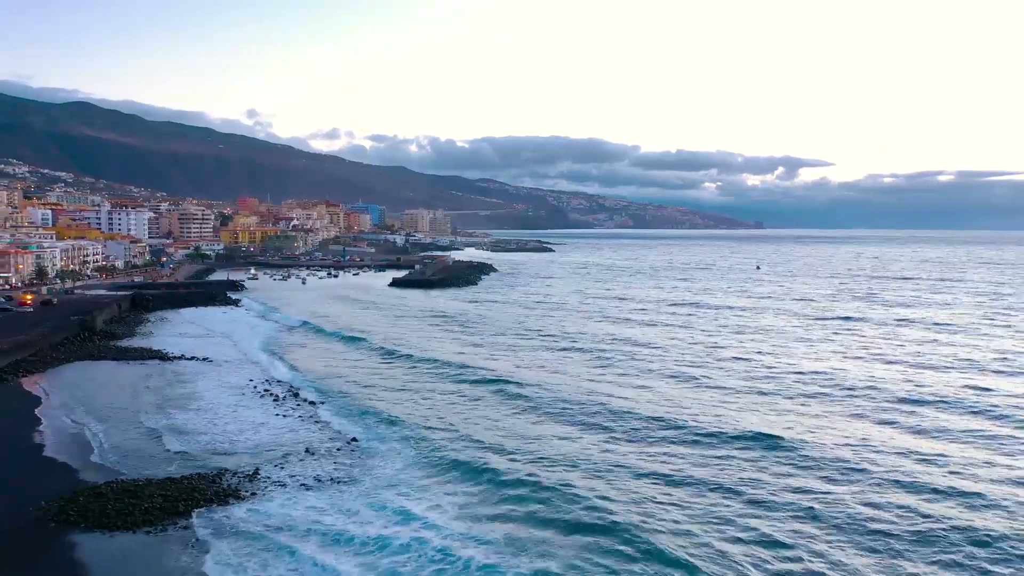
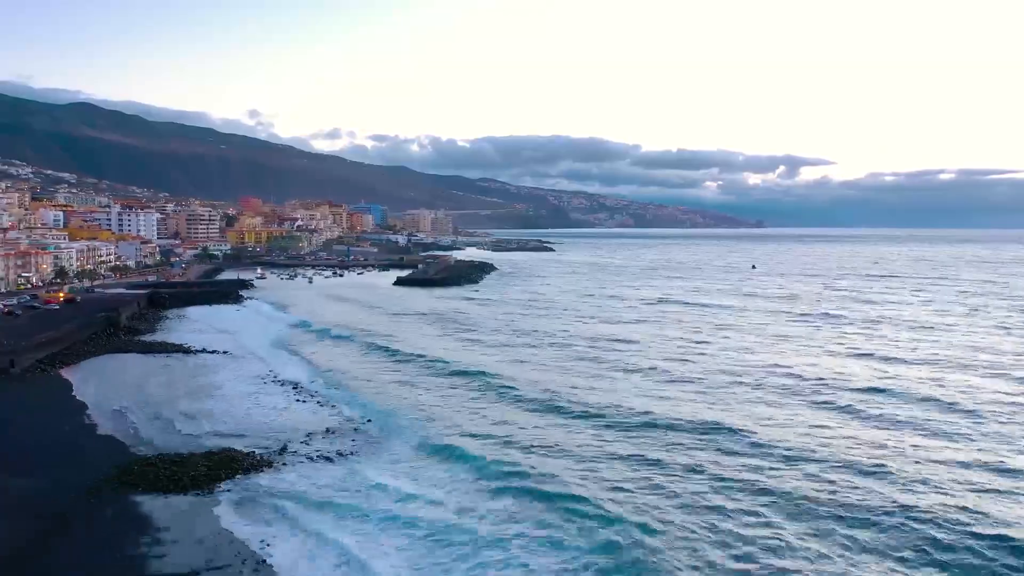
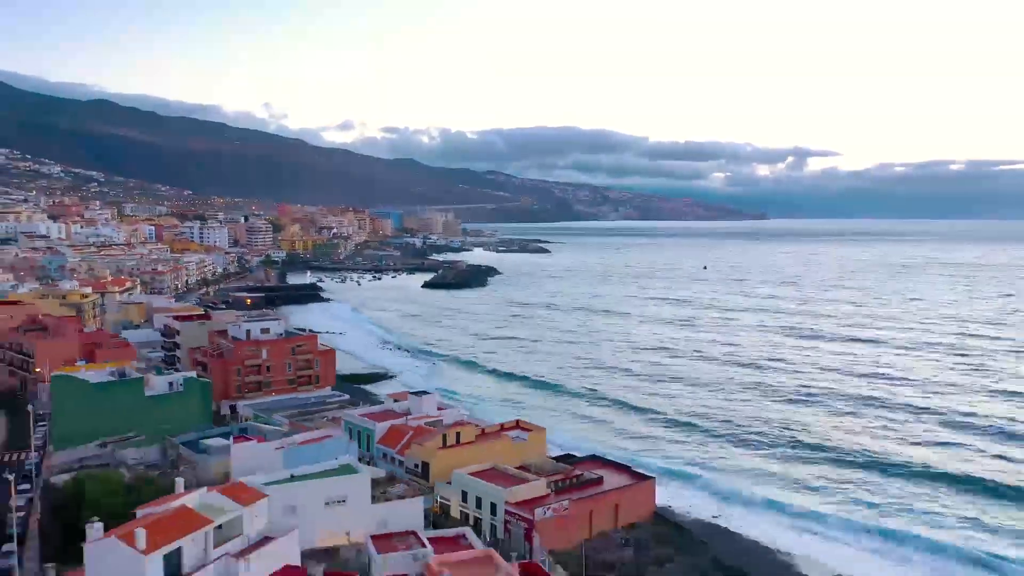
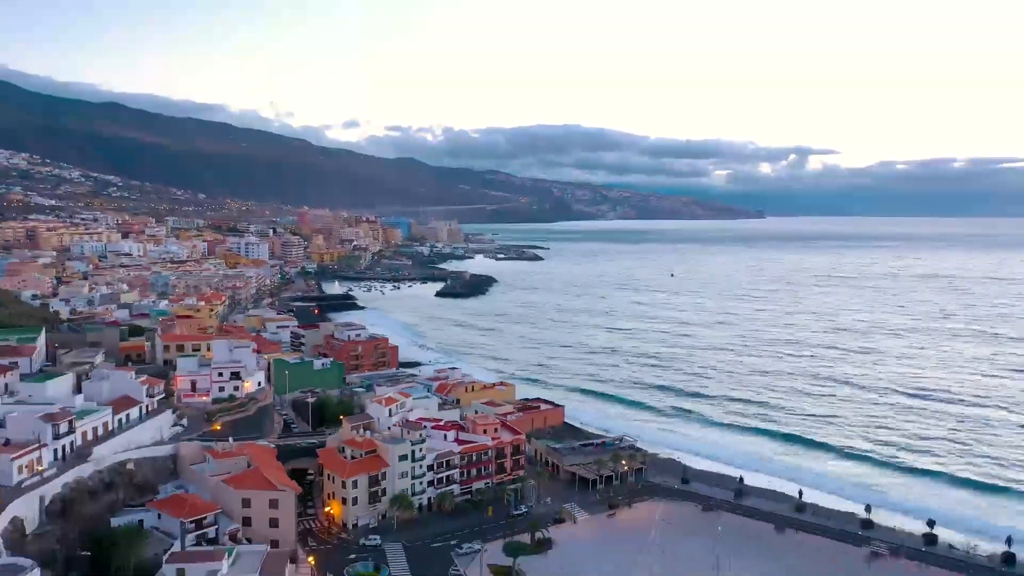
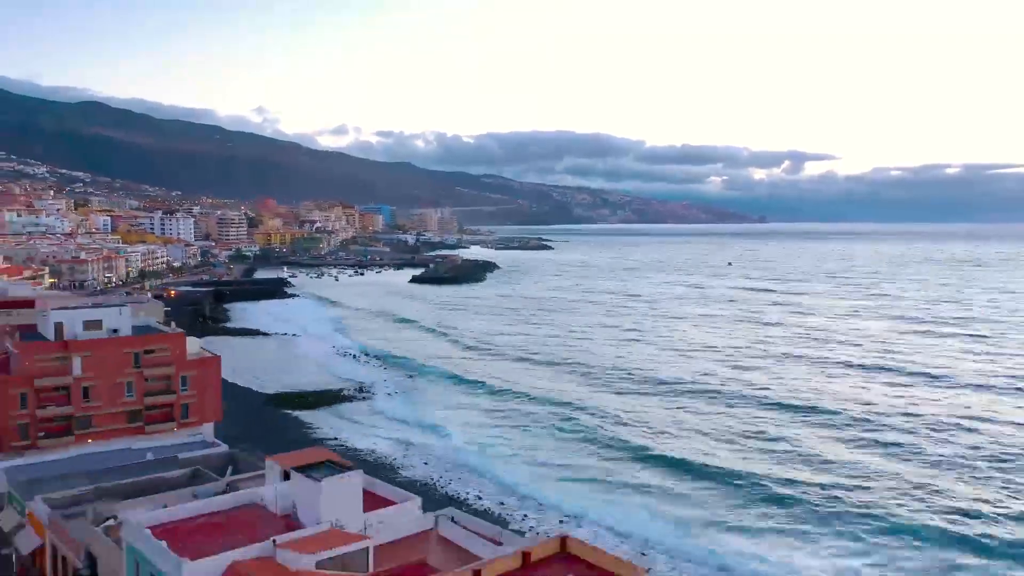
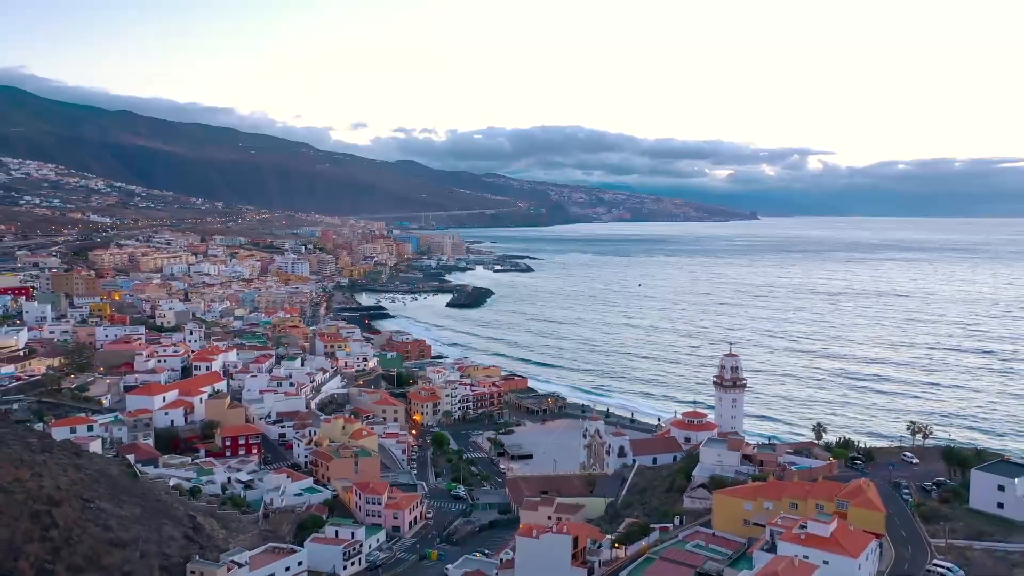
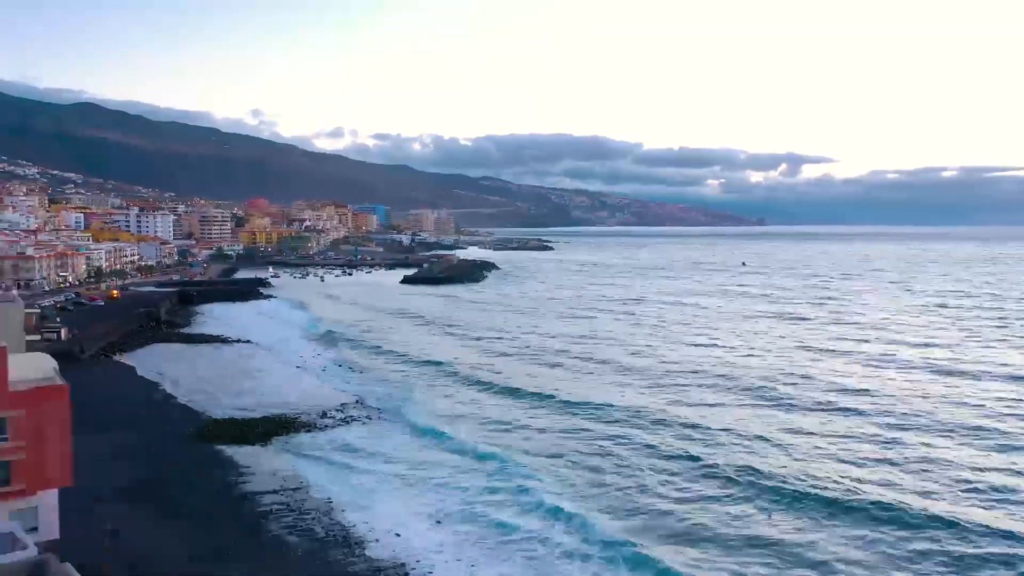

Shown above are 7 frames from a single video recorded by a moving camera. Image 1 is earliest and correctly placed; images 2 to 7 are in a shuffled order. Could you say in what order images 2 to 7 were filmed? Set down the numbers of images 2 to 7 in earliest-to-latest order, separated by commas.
2, 7, 5, 3, 4, 6
